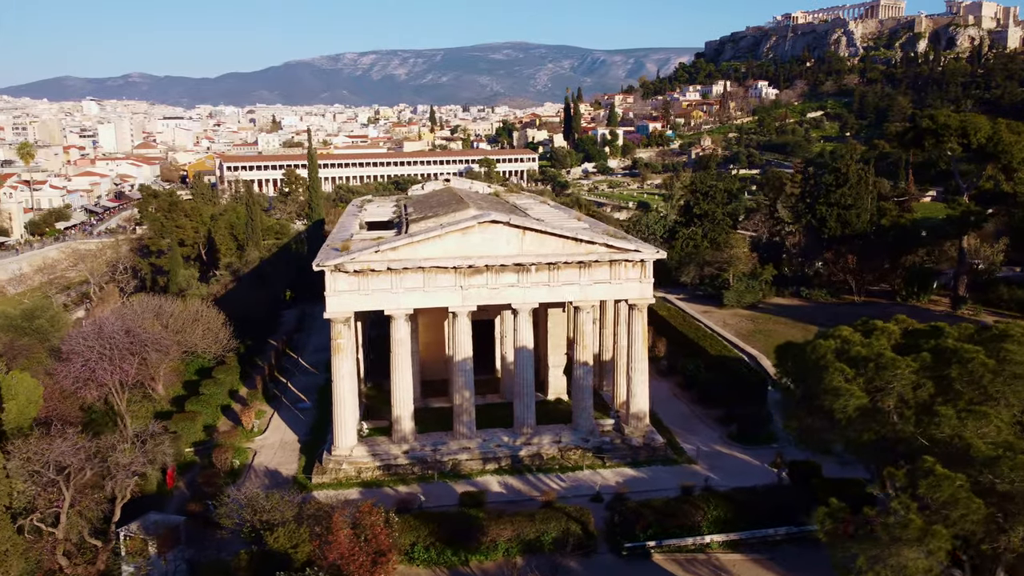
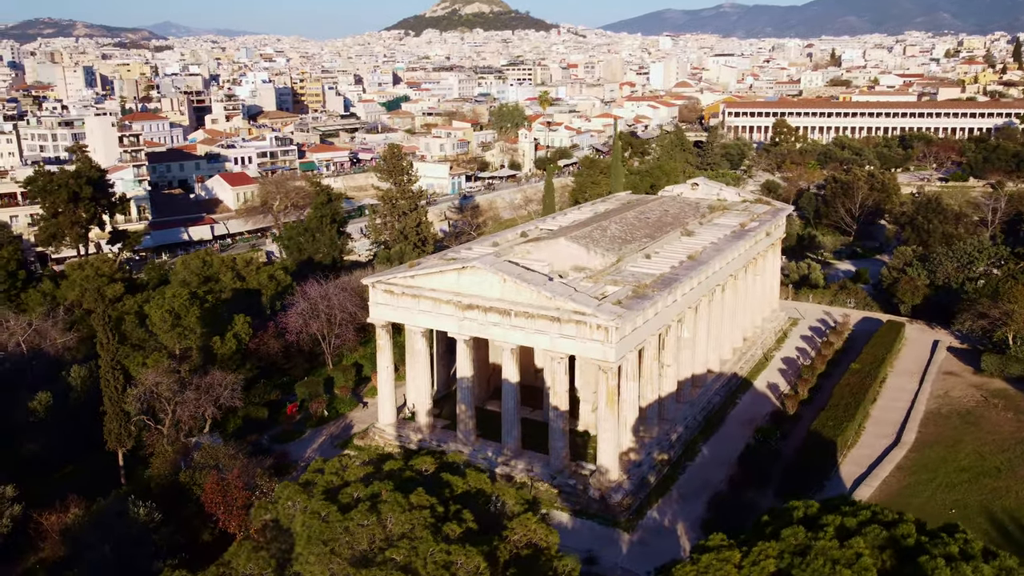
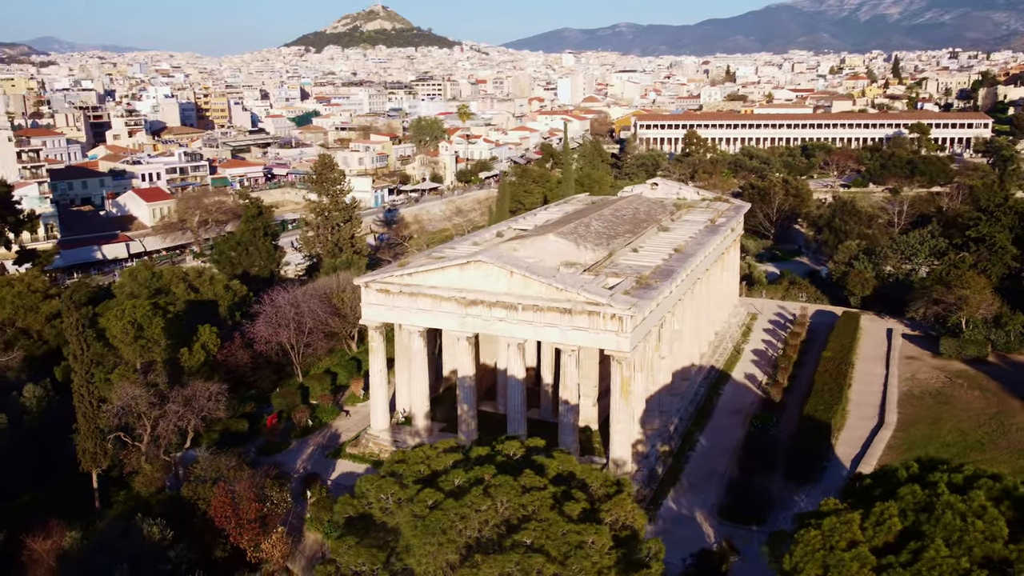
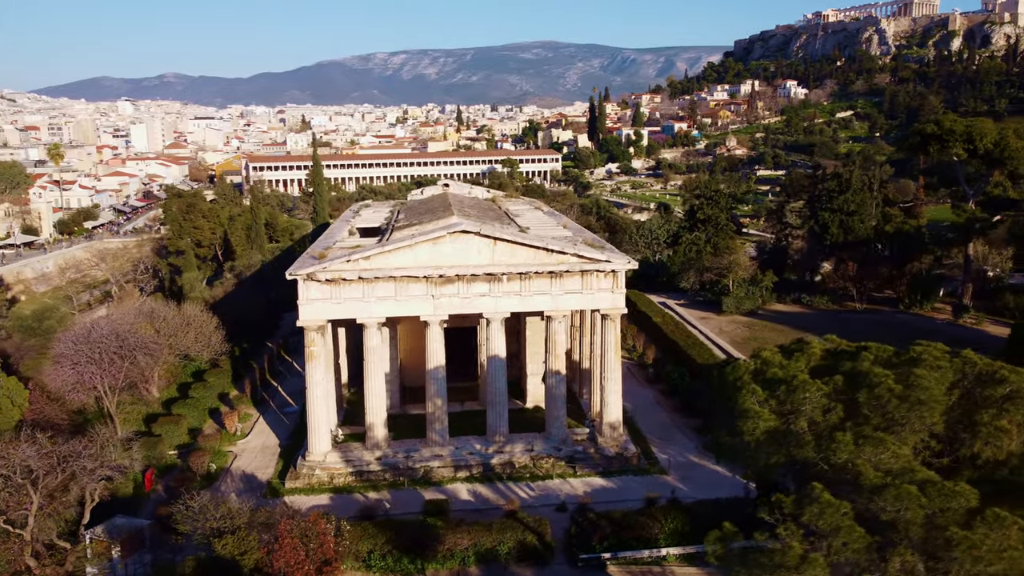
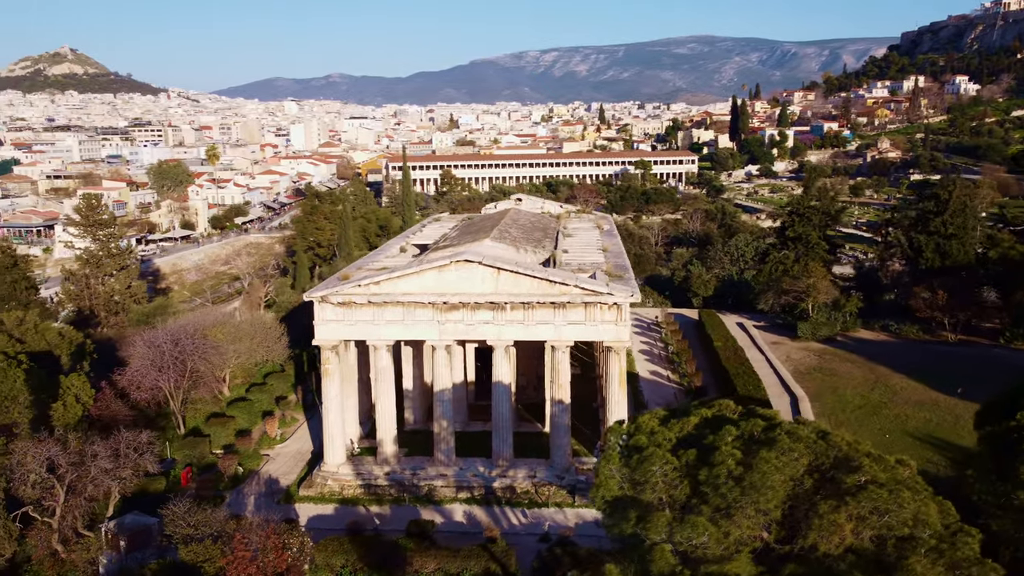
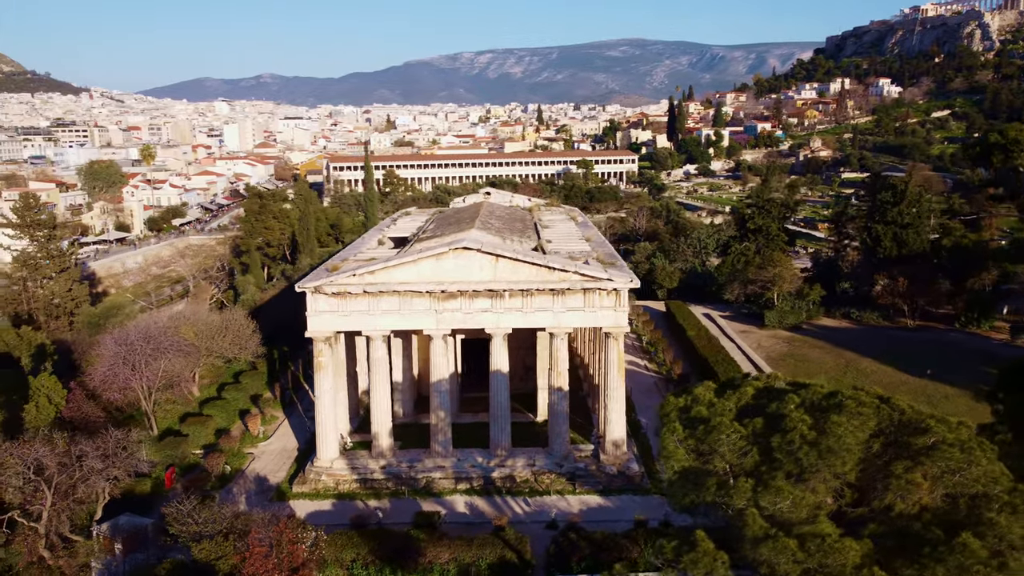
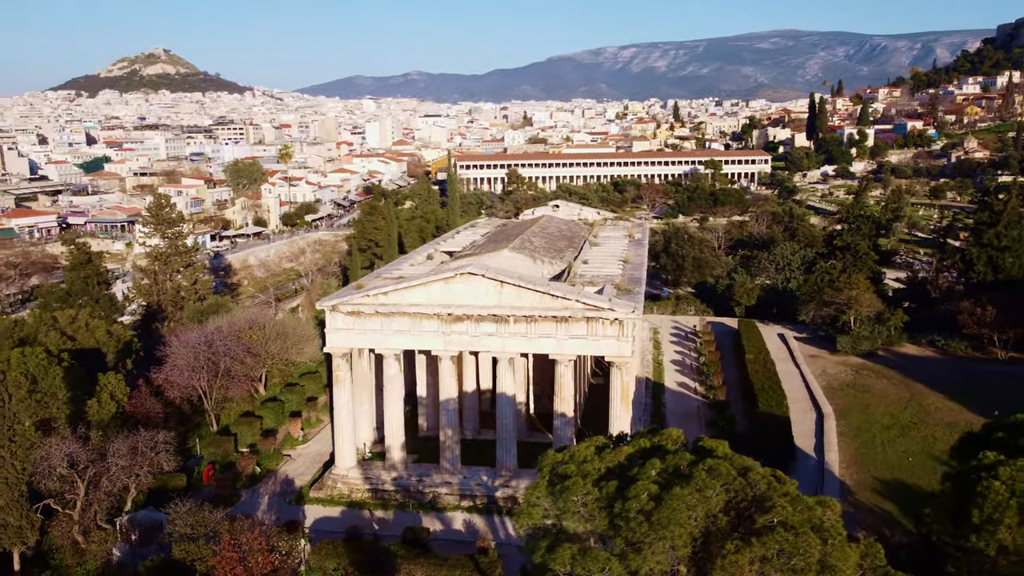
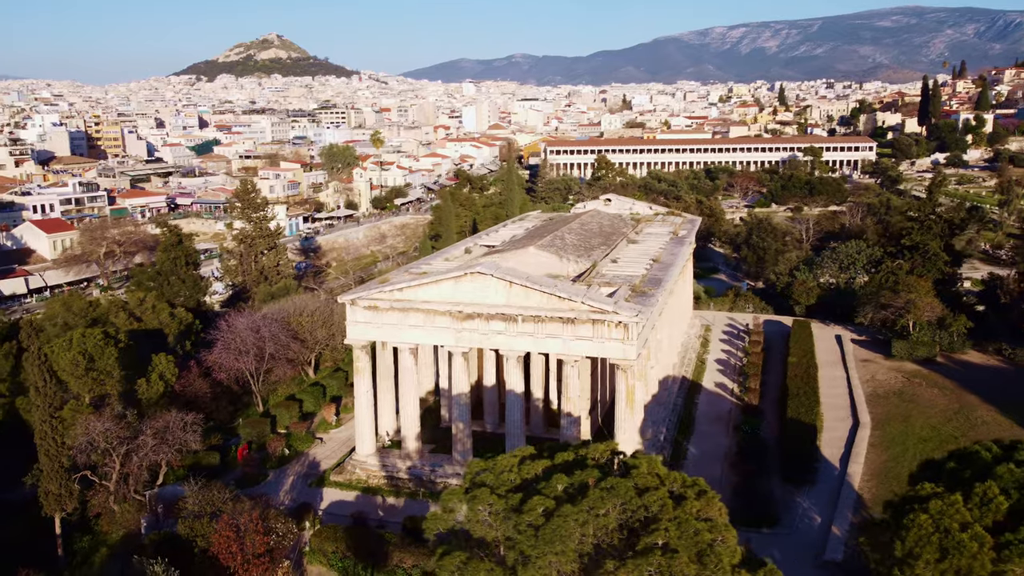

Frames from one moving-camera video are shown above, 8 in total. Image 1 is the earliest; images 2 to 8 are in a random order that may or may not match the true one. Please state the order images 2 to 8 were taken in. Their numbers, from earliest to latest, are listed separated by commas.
4, 6, 5, 7, 8, 3, 2
